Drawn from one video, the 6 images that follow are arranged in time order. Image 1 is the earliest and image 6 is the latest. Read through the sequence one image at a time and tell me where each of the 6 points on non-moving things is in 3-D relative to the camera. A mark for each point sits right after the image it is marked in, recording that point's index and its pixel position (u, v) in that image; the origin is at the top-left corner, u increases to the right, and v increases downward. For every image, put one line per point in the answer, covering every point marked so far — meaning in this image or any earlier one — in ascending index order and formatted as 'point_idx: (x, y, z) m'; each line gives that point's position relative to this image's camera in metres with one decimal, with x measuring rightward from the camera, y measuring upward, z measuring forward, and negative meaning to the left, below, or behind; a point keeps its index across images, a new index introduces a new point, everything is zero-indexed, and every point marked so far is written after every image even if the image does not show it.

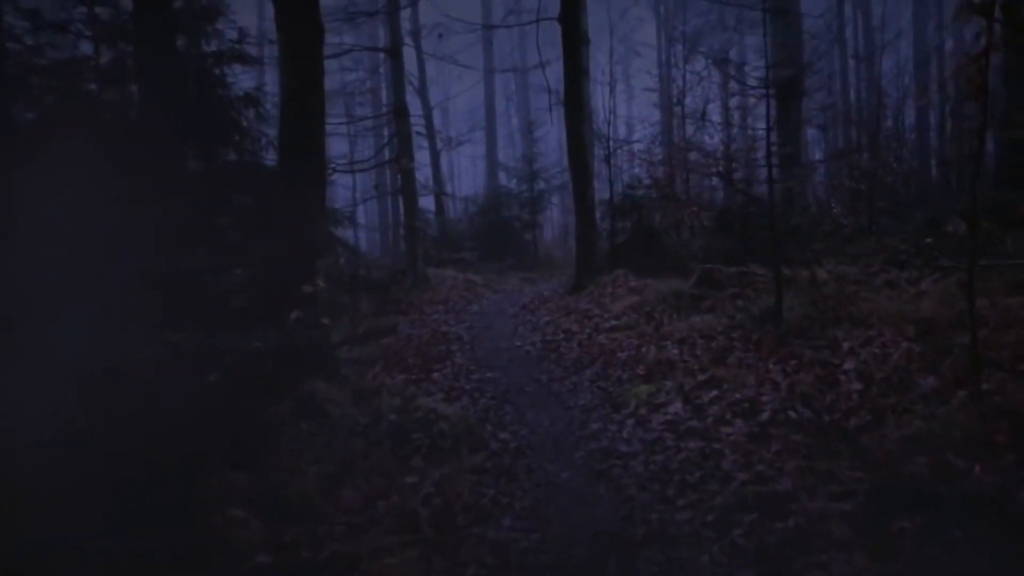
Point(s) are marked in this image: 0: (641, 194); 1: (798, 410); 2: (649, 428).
0: (+3.0, +2.2, +18.1) m
1: (+2.5, -1.0, +6.9) m
2: (+1.2, -1.3, +7.1) m
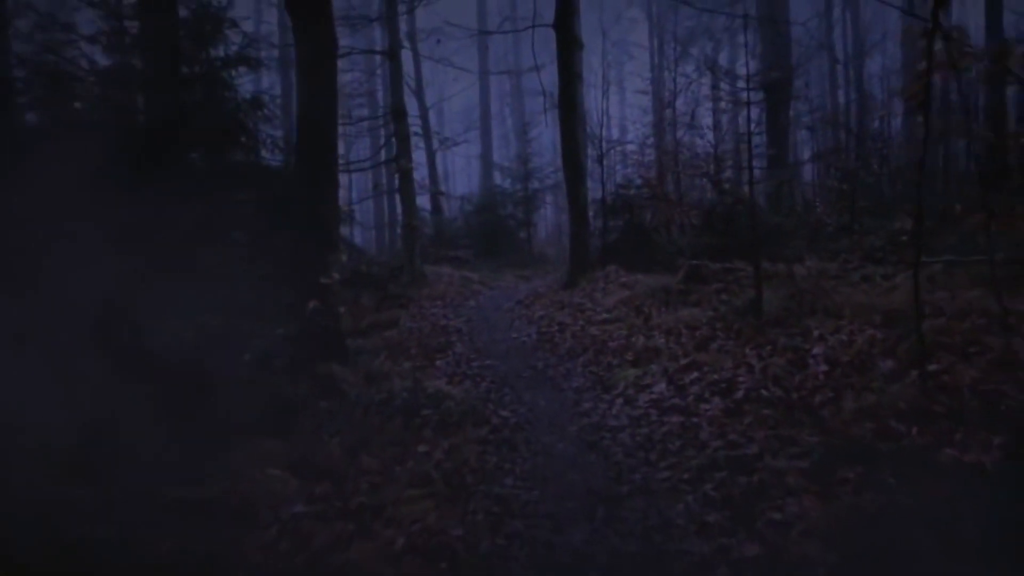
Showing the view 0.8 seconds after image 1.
0: (+2.9, +2.3, +18.9) m
1: (+2.5, -1.0, +7.6) m
2: (+1.2, -1.2, +7.8) m
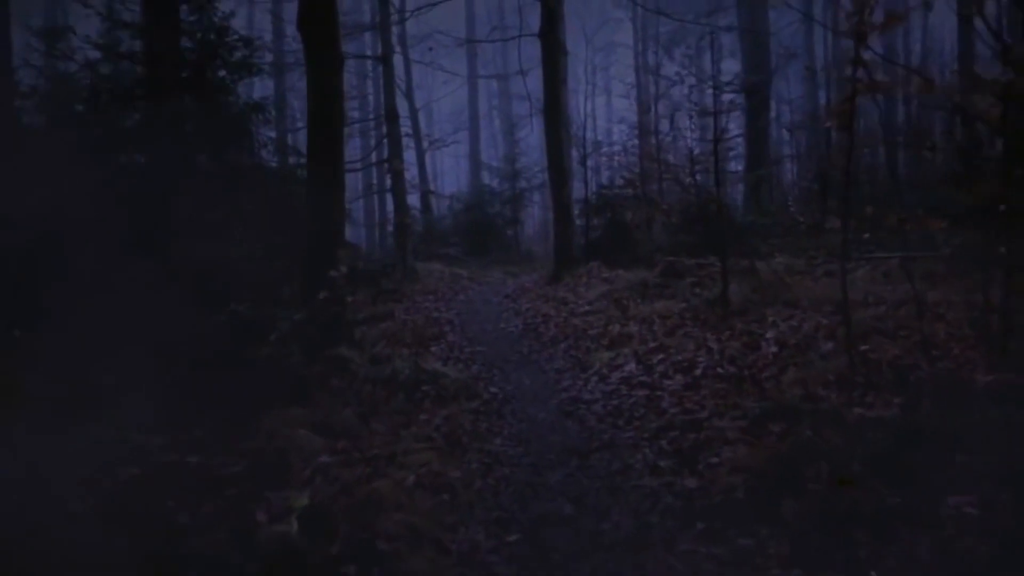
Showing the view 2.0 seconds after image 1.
0: (+2.6, +2.4, +20.0) m
1: (+2.4, -0.9, +8.8) m
2: (+1.1, -1.1, +8.9) m
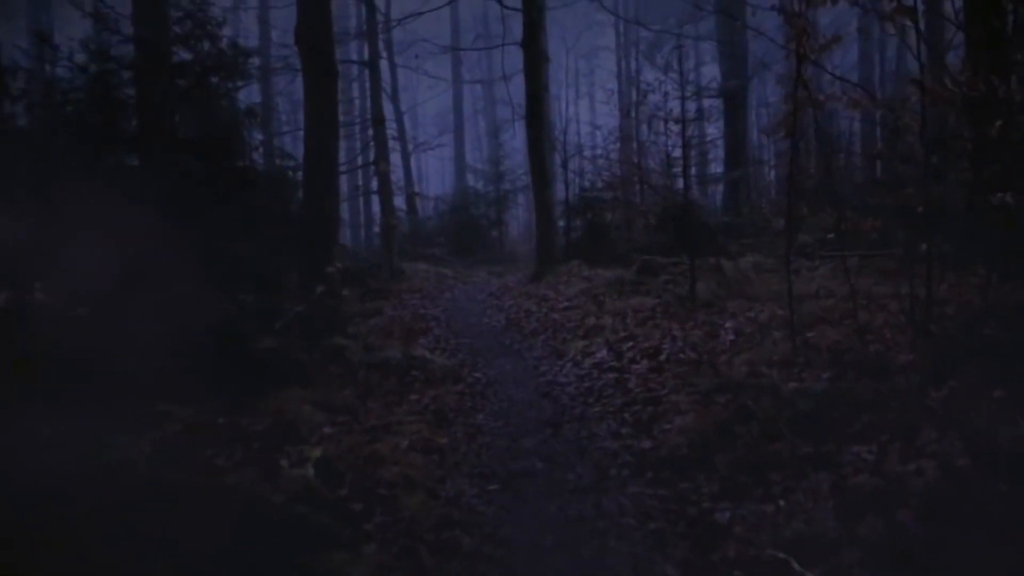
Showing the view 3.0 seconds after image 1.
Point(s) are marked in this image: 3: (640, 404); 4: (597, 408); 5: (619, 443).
0: (+2.1, +2.4, +21.0) m
1: (+2.1, -0.8, +9.7) m
2: (+0.9, -1.0, +9.9) m
3: (+1.3, -1.1, +7.7) m
4: (+0.8, -1.2, +7.9) m
5: (+0.9, -1.3, +6.6) m
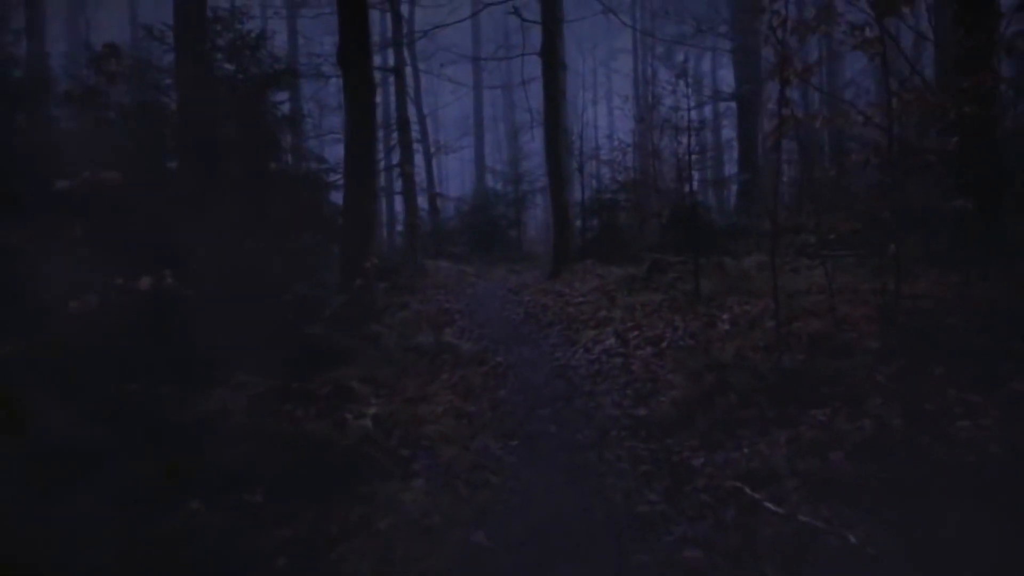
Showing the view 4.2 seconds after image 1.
0: (+2.7, +2.5, +22.2) m
1: (+2.4, -0.7, +10.9) m
2: (+1.1, -0.9, +11.1) m
3: (+1.5, -1.1, +8.9) m
4: (+1.1, -1.1, +9.1) m
5: (+1.1, -1.2, +7.8) m
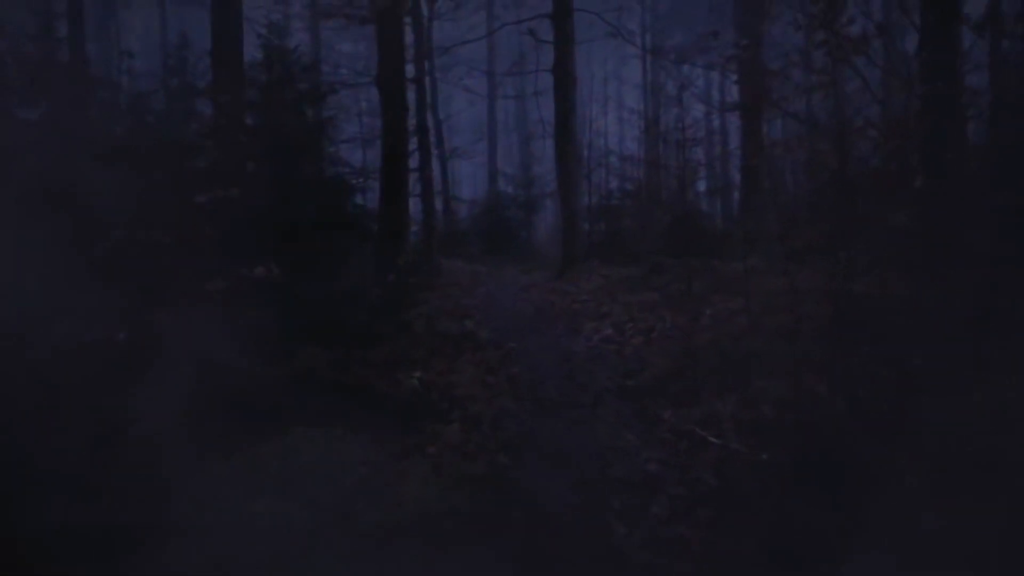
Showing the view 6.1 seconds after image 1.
0: (+3.0, +2.5, +24.0) m
1: (+2.6, -0.7, +12.8) m
2: (+1.3, -0.9, +12.9) m
3: (+1.6, -1.0, +10.8) m
4: (+1.2, -1.1, +11.0) m
5: (+1.2, -1.2, +9.7) m
